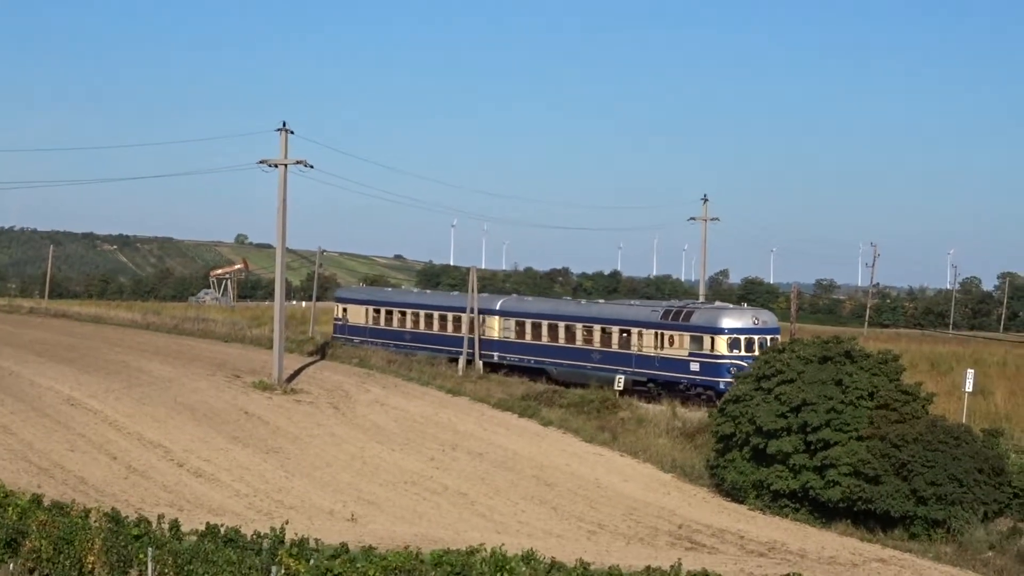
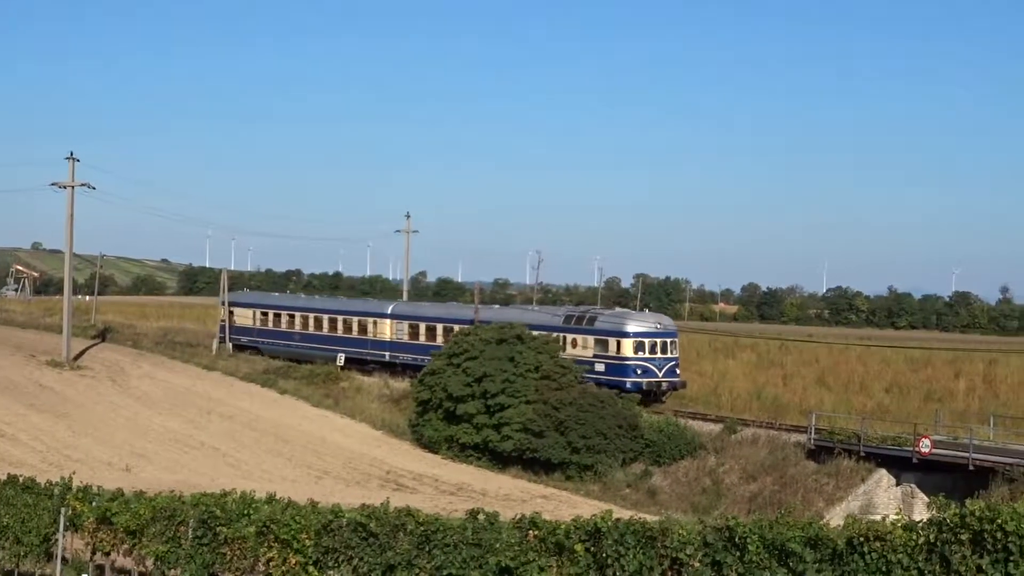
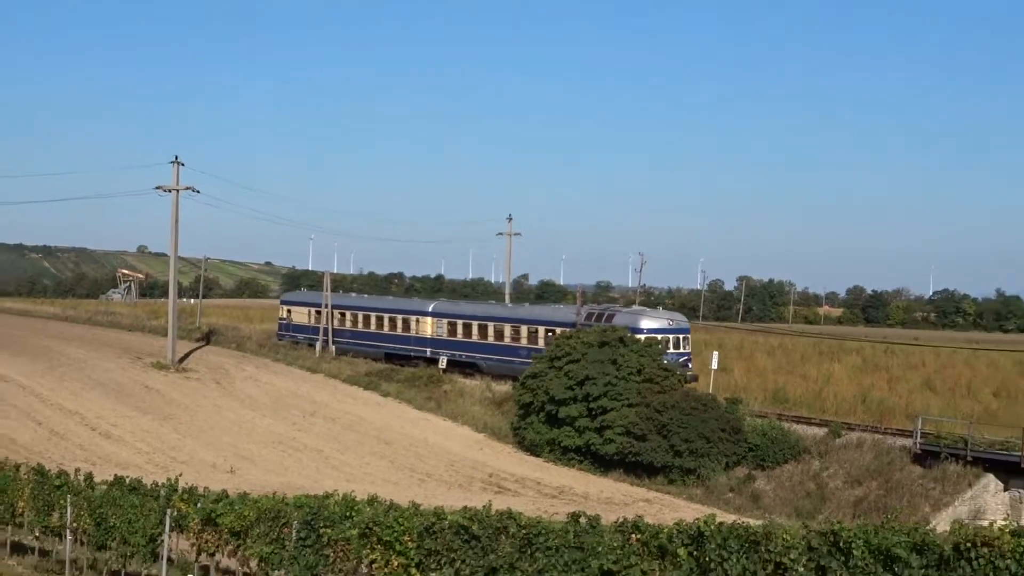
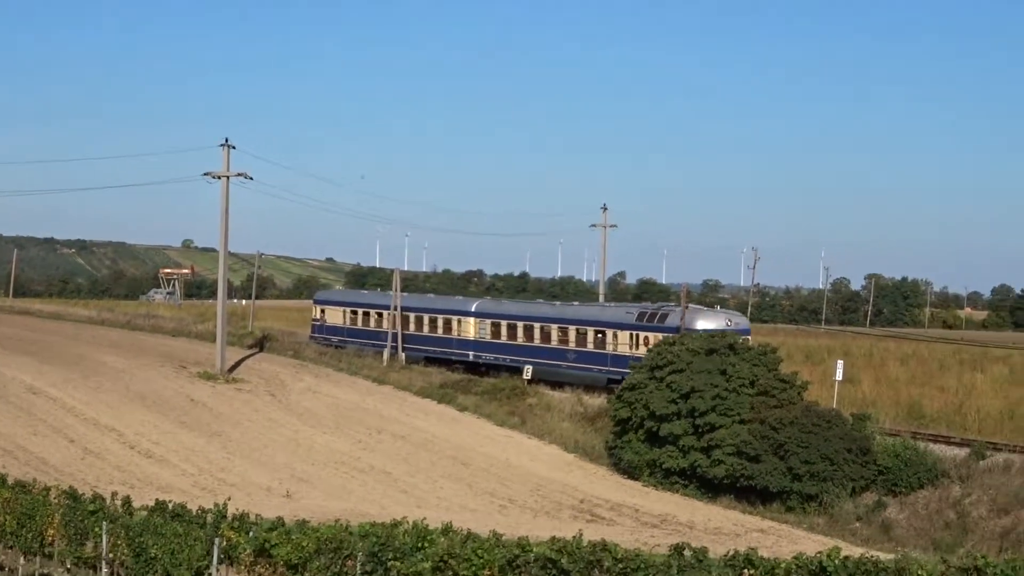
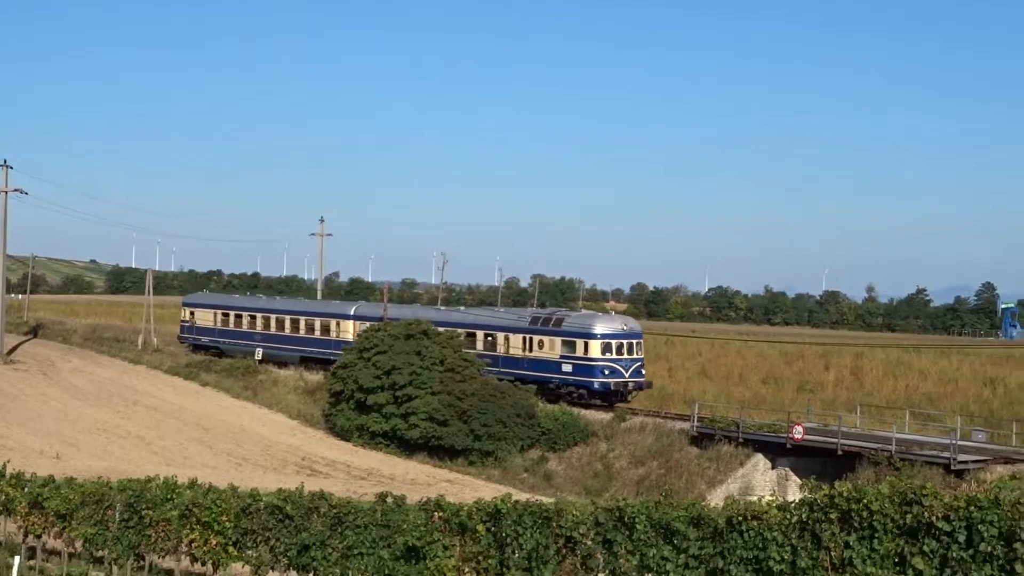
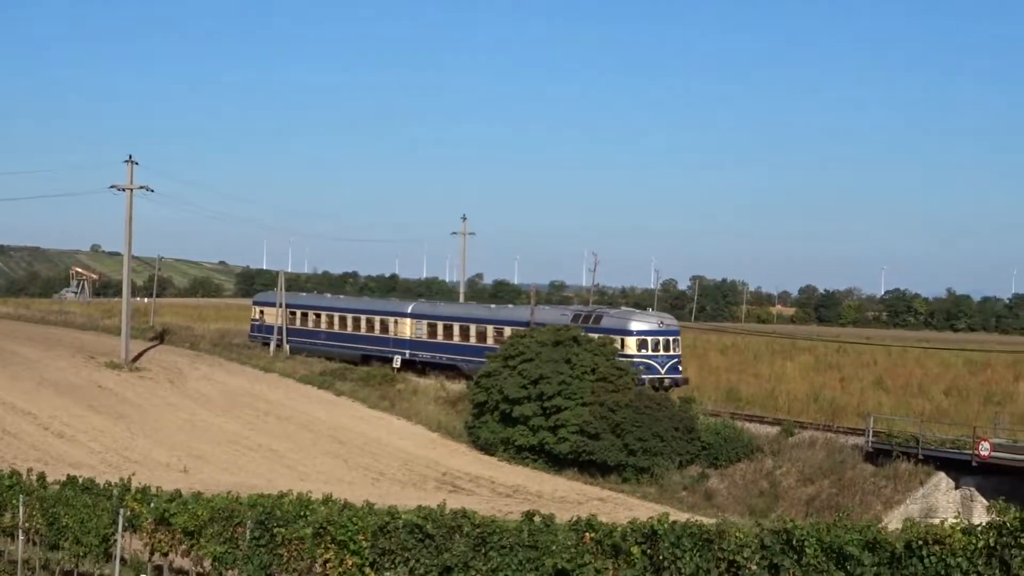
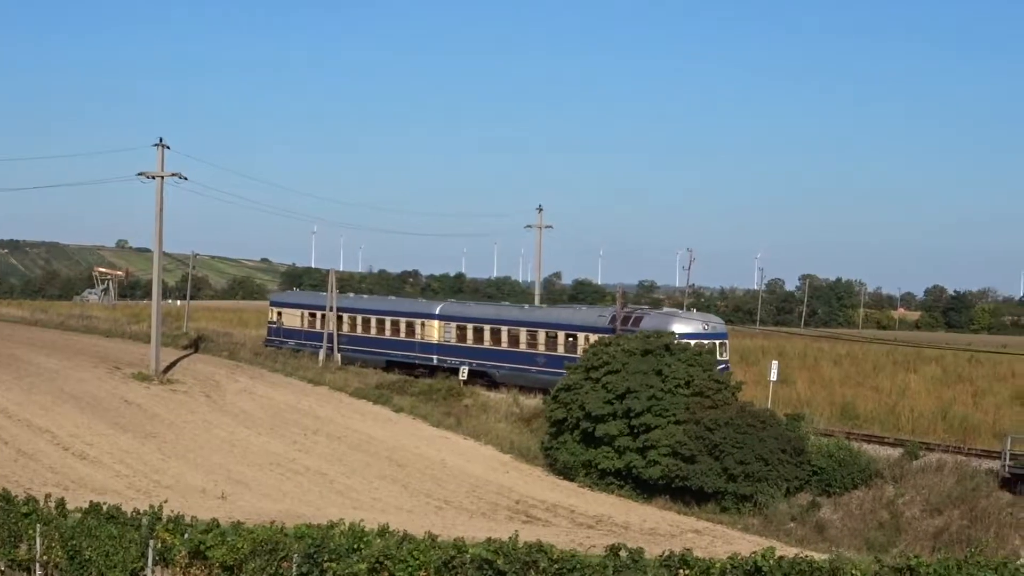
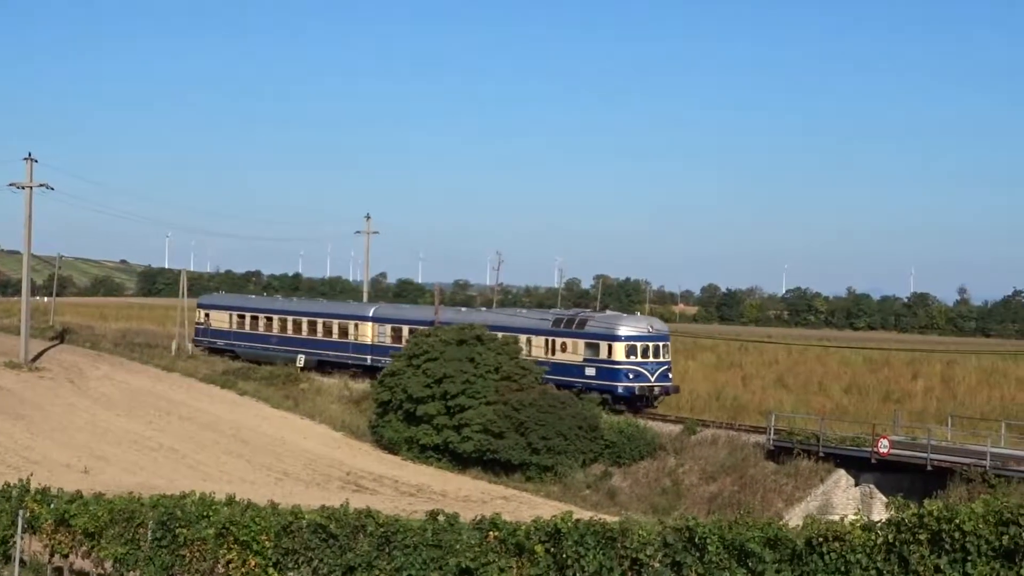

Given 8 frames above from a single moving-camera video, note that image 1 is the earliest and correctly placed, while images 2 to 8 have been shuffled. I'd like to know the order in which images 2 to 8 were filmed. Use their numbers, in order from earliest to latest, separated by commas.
4, 7, 3, 6, 2, 8, 5
